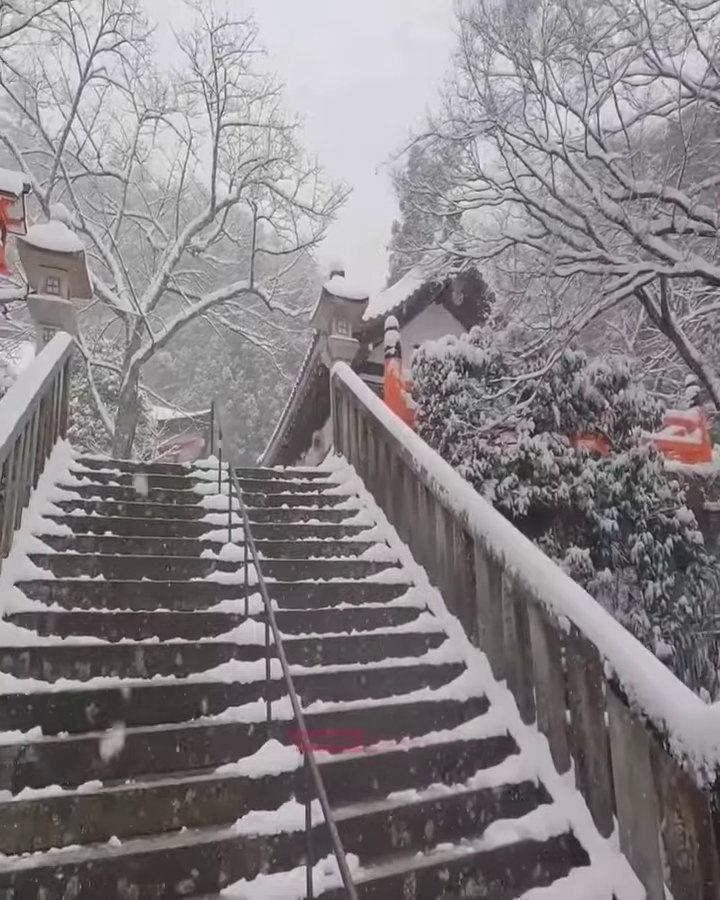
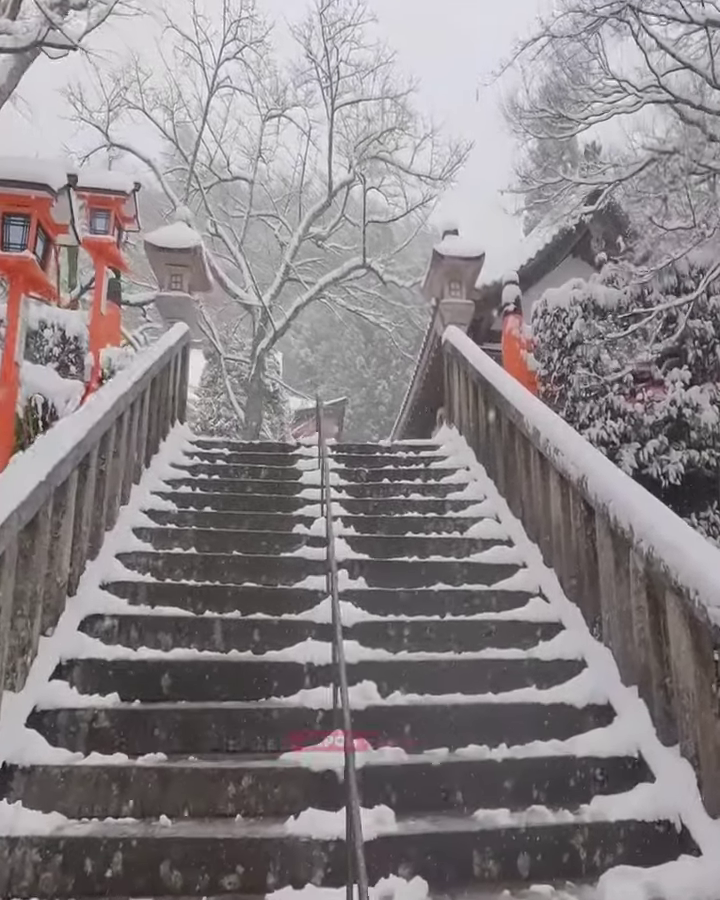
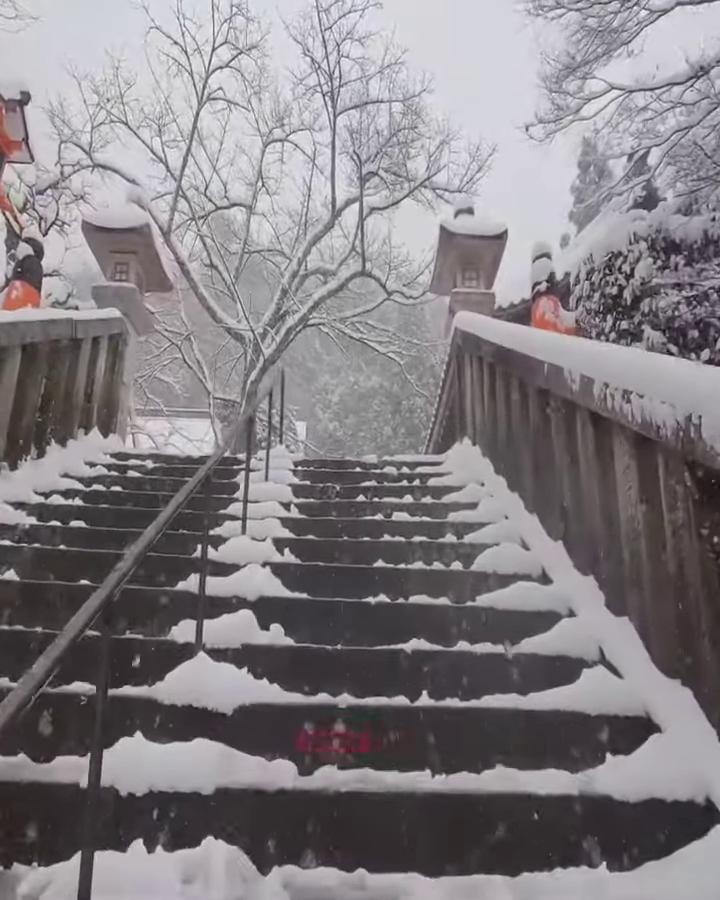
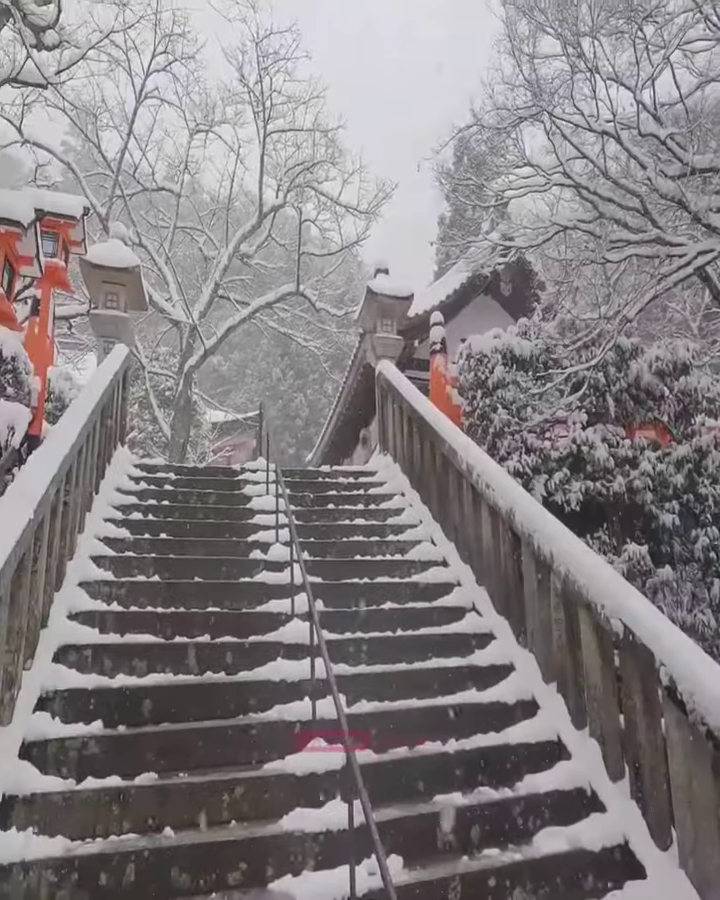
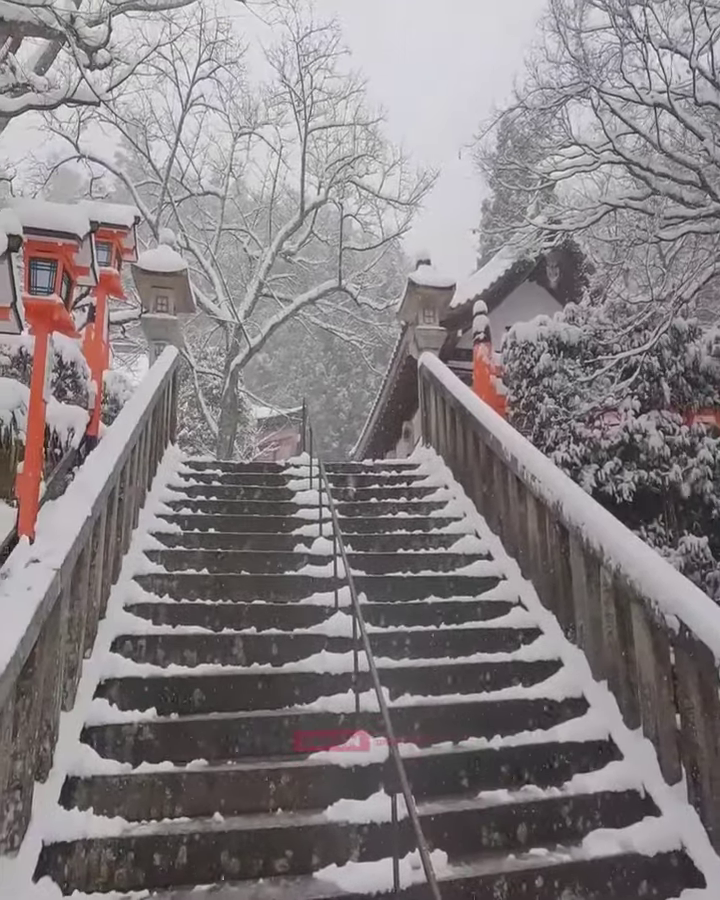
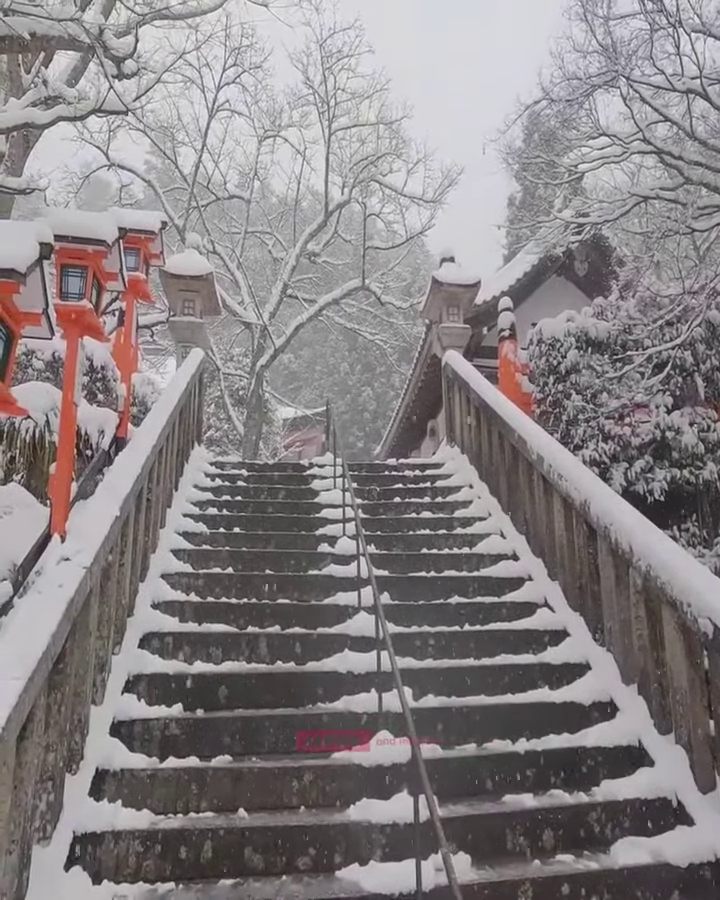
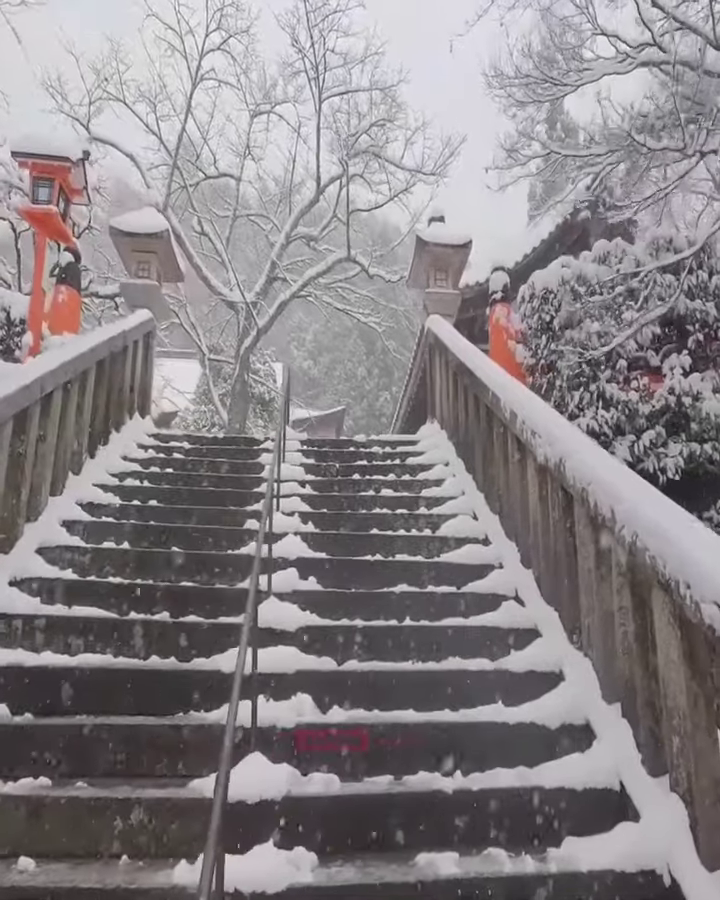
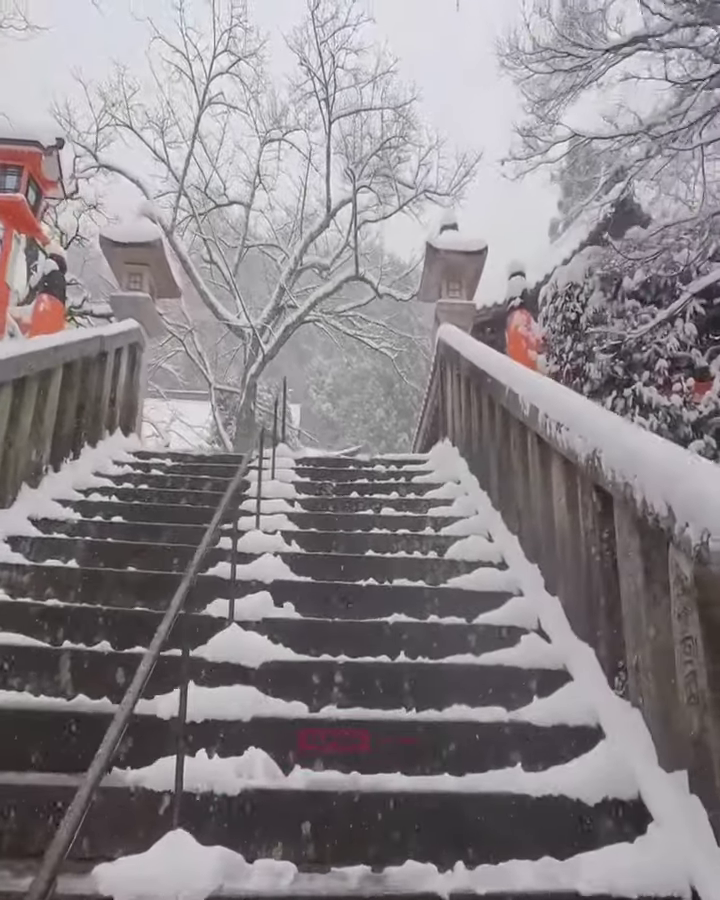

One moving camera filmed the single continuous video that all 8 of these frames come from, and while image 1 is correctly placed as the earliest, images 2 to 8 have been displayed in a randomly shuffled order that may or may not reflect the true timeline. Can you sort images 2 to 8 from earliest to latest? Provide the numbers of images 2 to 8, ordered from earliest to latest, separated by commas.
4, 5, 6, 2, 7, 8, 3
